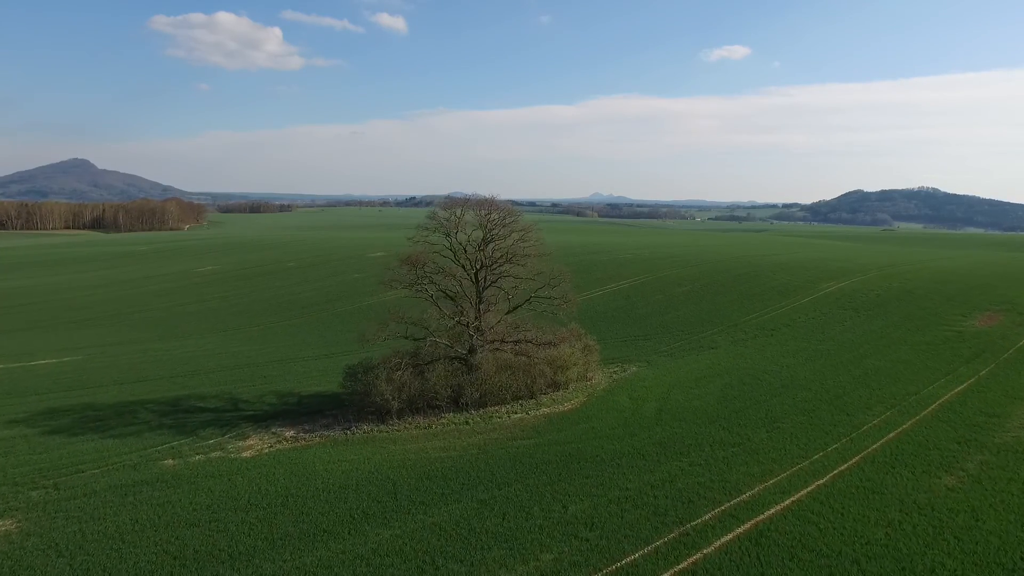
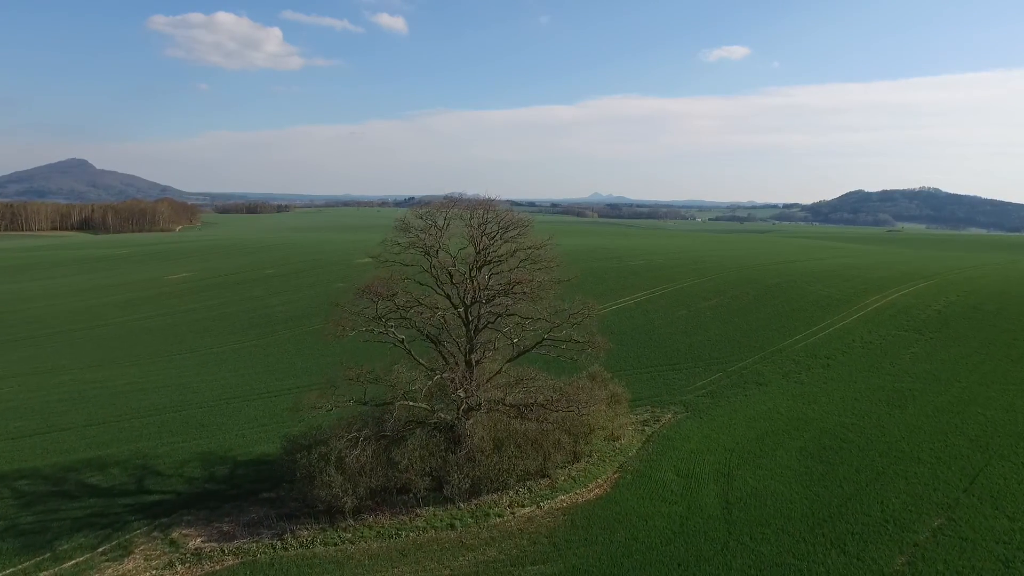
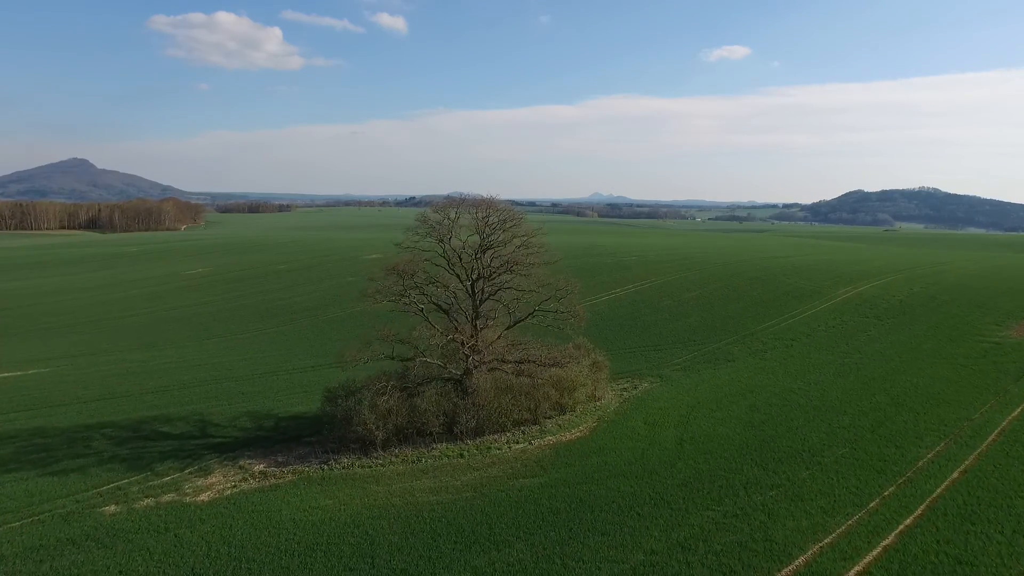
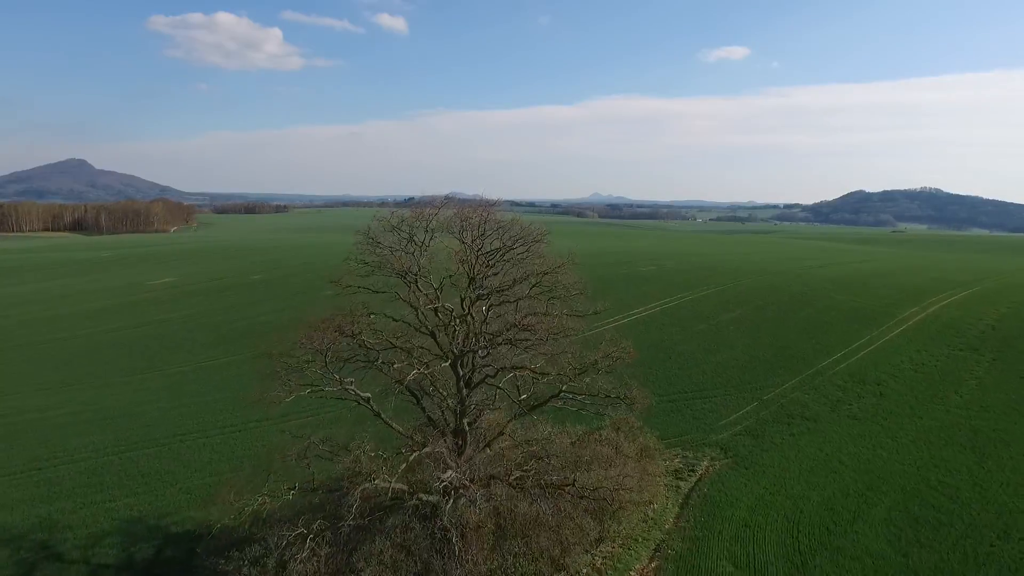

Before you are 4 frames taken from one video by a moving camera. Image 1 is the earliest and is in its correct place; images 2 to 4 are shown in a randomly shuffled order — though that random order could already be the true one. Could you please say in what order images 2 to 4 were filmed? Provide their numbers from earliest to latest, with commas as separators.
3, 2, 4
